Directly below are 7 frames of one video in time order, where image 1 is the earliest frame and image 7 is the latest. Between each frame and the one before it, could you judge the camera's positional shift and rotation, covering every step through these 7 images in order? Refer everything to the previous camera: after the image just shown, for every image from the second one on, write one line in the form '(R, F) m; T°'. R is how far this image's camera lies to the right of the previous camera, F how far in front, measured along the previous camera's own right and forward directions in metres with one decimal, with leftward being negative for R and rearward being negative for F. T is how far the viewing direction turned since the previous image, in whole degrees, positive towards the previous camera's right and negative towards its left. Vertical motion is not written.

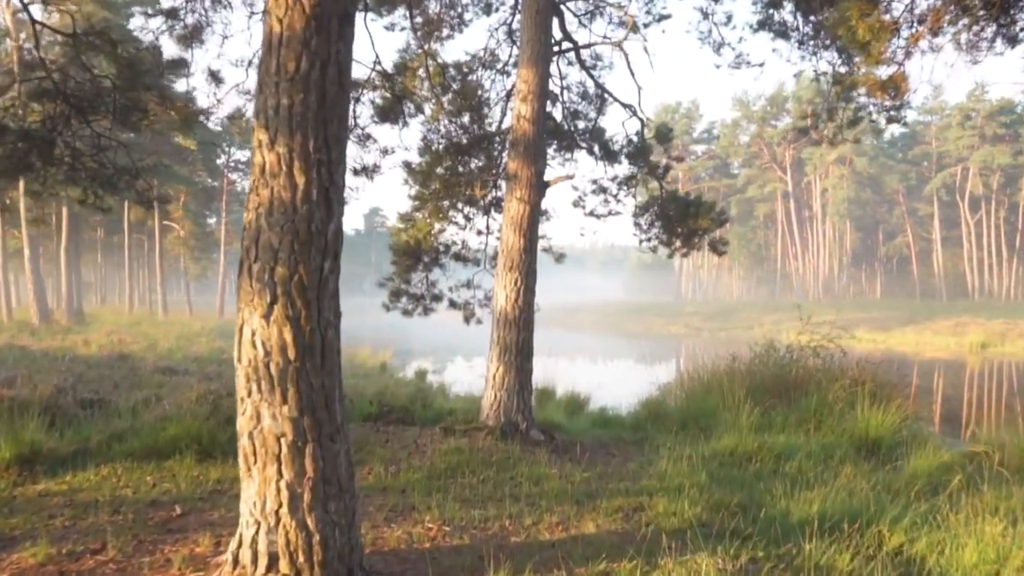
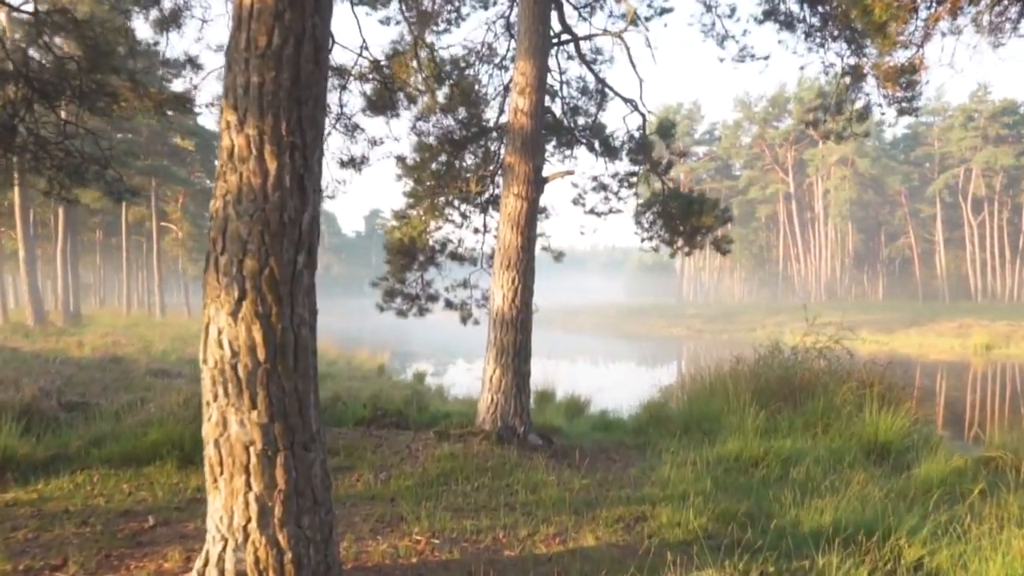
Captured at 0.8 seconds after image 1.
(0.0, +0.3) m; 0°
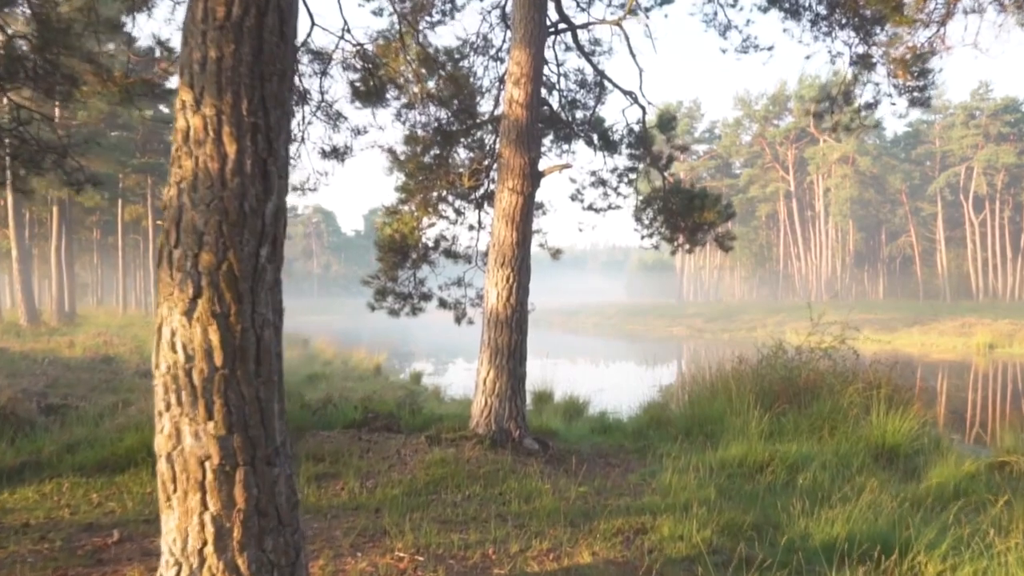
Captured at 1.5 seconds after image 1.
(0.0, +0.3) m; 0°
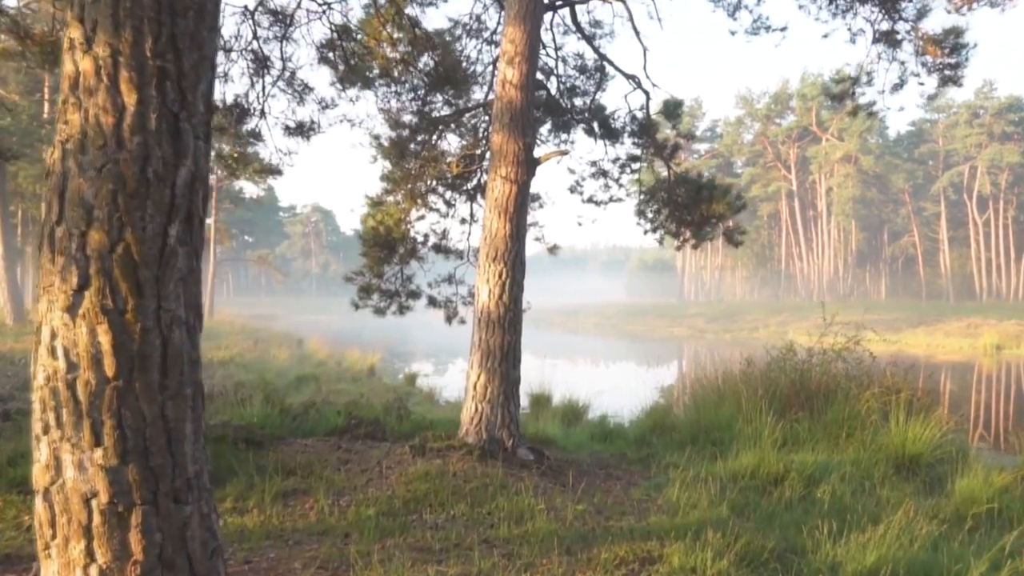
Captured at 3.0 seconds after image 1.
(+0.1, +0.6) m; 0°
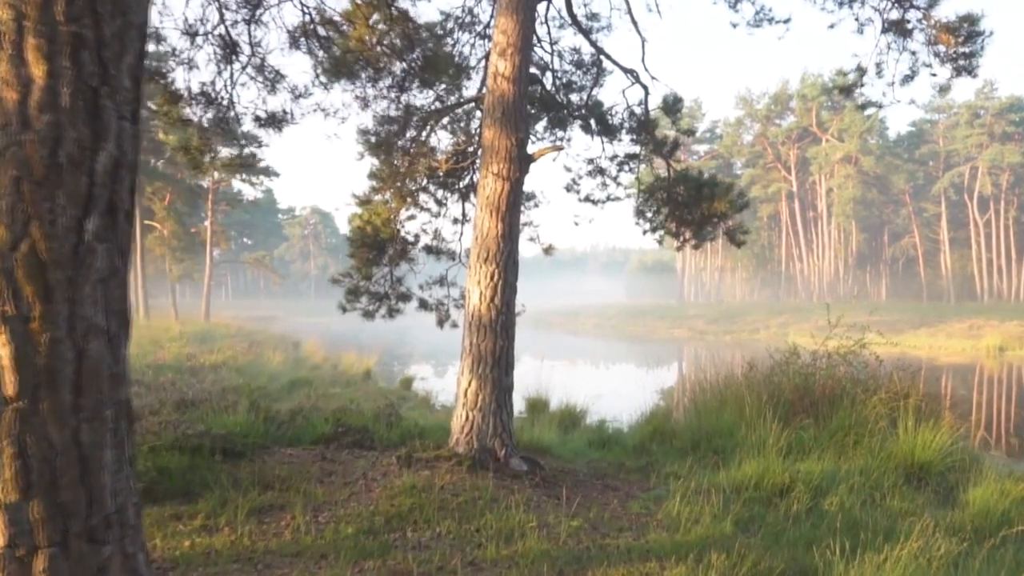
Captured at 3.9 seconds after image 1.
(+0.1, +0.3) m; 0°
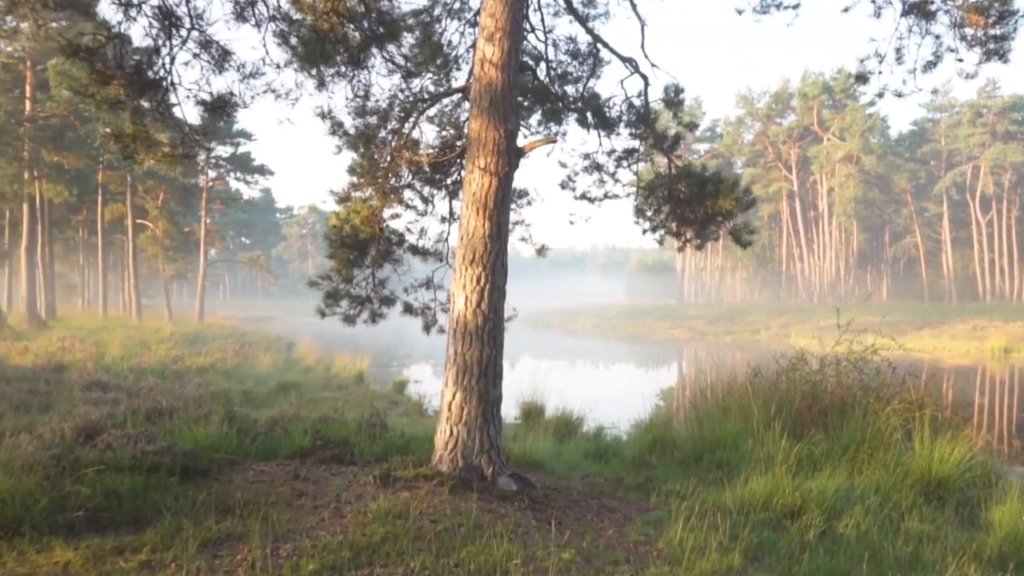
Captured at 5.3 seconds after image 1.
(+0.1, +0.5) m; 0°
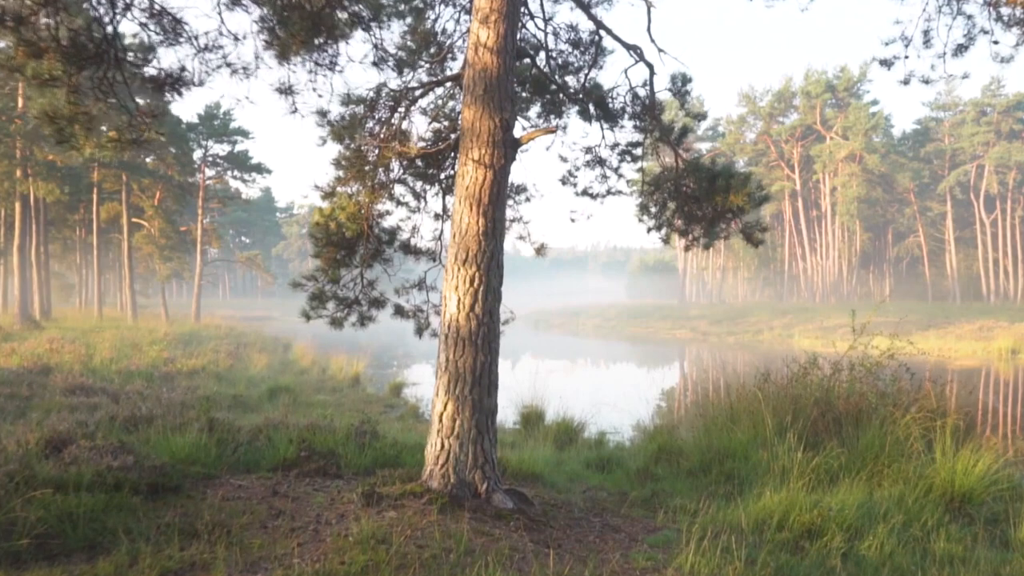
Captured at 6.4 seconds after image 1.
(0.0, +0.4) m; 0°
